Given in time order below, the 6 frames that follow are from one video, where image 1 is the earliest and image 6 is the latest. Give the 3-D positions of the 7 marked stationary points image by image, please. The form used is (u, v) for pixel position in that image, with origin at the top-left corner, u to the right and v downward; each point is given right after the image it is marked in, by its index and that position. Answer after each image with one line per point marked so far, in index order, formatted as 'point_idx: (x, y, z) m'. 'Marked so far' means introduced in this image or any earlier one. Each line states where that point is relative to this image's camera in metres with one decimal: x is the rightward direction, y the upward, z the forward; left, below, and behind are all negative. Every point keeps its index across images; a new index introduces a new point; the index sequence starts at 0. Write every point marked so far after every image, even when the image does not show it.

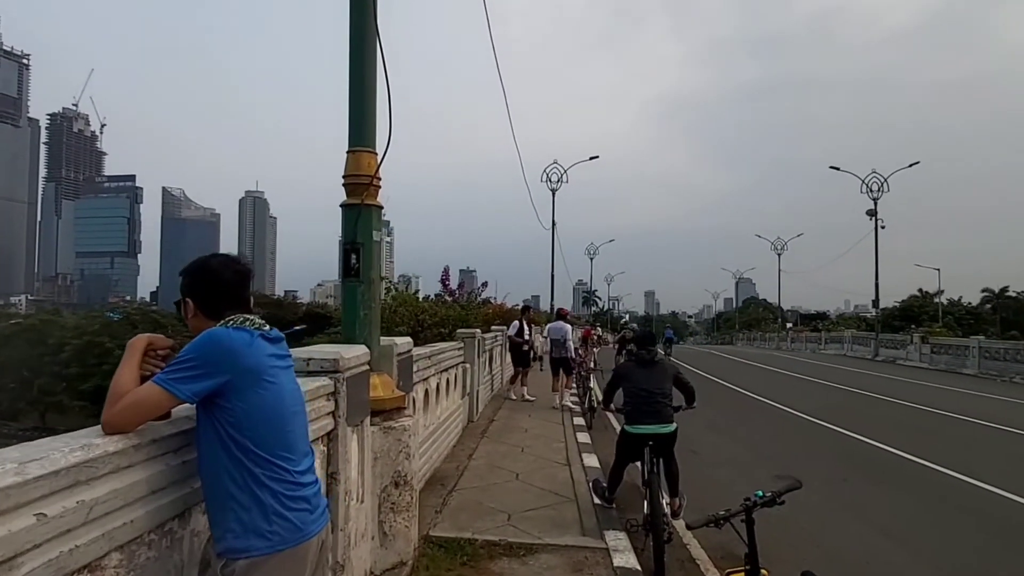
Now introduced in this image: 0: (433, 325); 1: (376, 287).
0: (-1.2, -0.6, +10.3) m
1: (-1.0, 0.0, +4.6) m
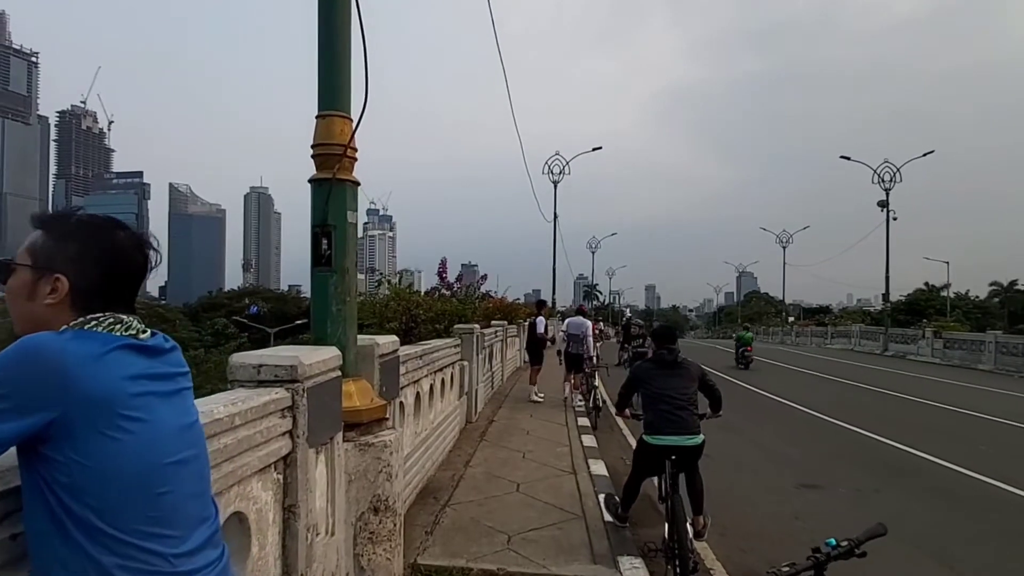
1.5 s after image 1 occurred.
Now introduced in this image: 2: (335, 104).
0: (-1.2, -0.5, +9.7) m
1: (-1.0, +0.1, +4.0) m
2: (-1.0, +1.0, +3.7) m
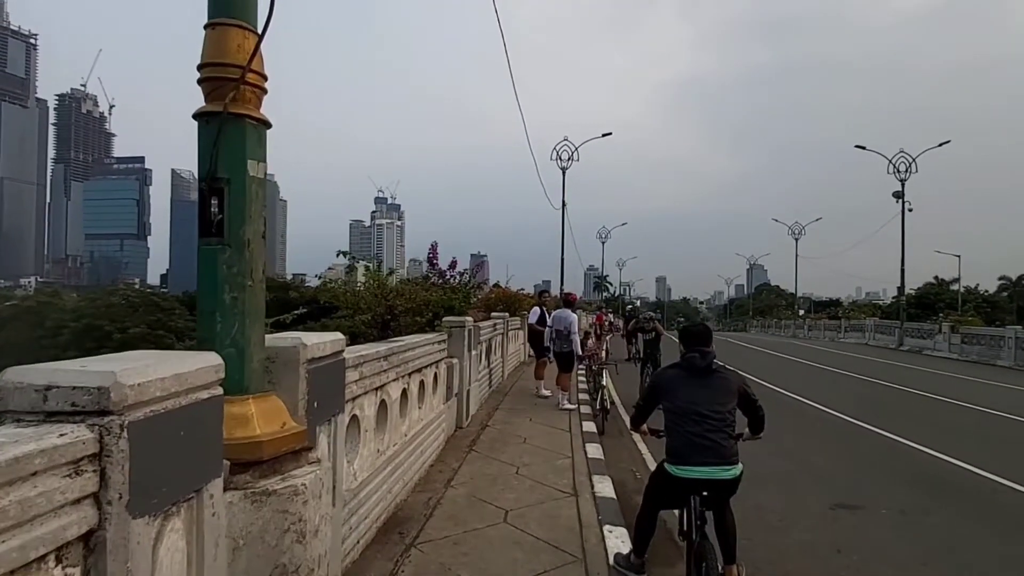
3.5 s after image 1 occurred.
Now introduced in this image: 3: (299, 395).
0: (-1.3, -0.3, +8.6) m
1: (-1.1, +0.2, +2.9) m
2: (-1.1, +1.1, +2.6) m
3: (-1.0, -0.5, +3.2) m
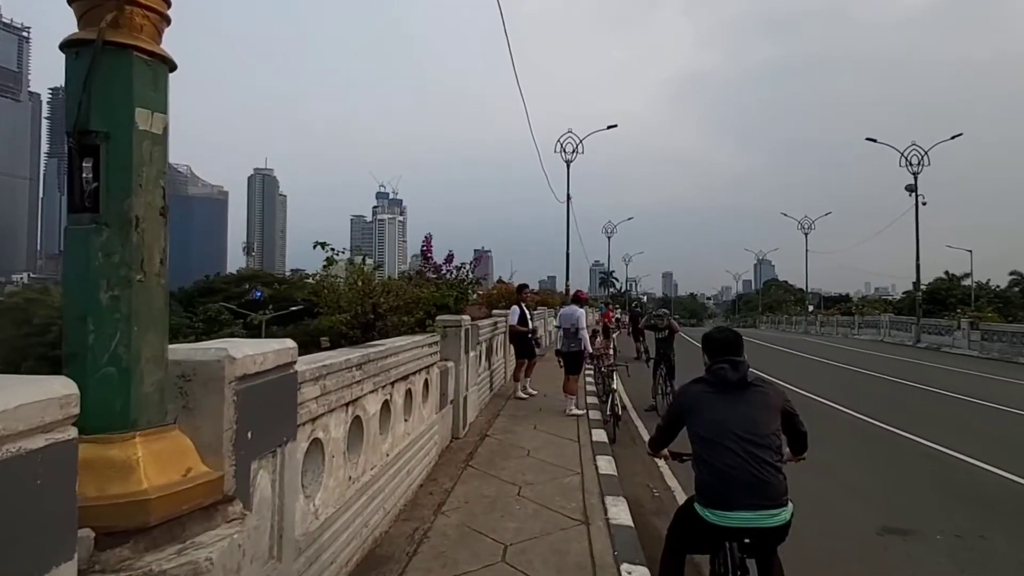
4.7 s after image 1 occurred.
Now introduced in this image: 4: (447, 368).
0: (-1.3, -0.3, +7.8) m
1: (-1.1, +0.2, +2.1) m
2: (-1.1, +1.1, +1.8) m
3: (-1.0, -0.5, +2.5) m
4: (-0.7, -0.8, +7.0) m
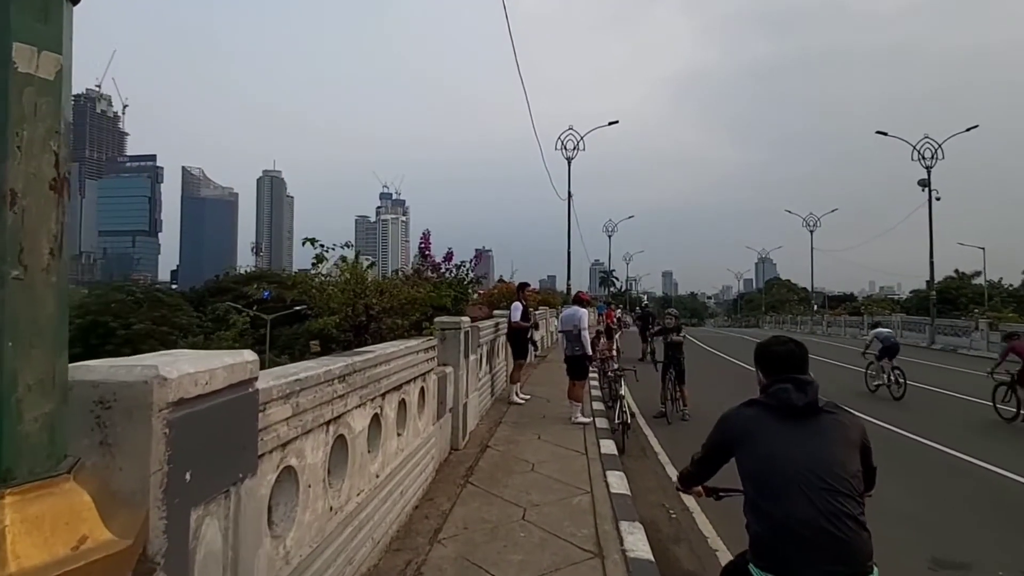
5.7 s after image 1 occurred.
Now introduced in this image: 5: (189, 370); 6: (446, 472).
0: (-1.2, -0.3, +7.2) m
1: (-1.1, +0.2, +1.5) m
2: (-1.1, +1.1, +1.2) m
3: (-1.0, -0.5, +1.9) m
4: (-0.6, -0.8, +6.5) m
5: (-1.0, -0.3, +2.1) m
6: (-0.6, -1.6, +6.1) m
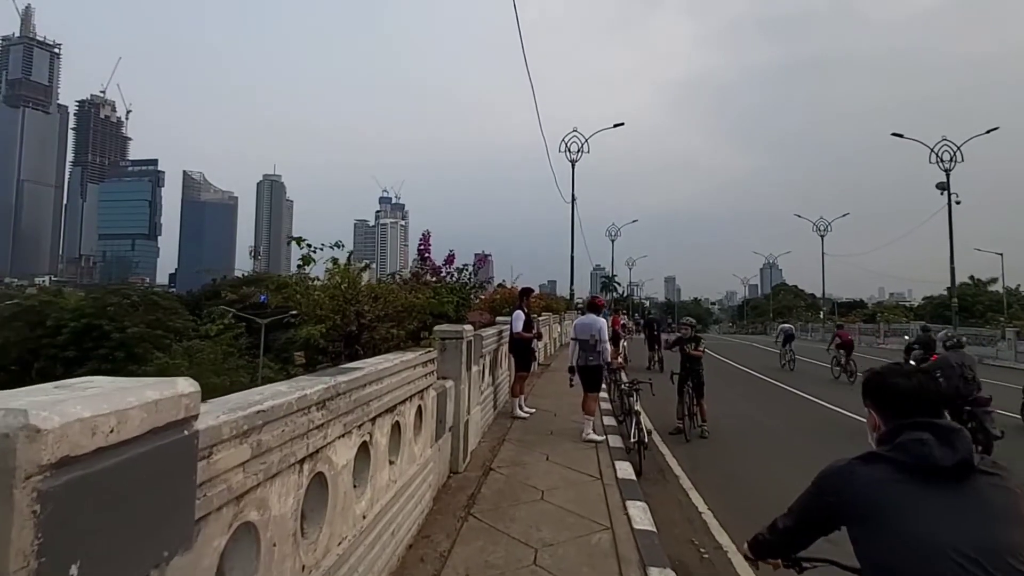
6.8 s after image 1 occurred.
0: (-1.2, -0.3, +6.6) m
1: (-1.0, +0.2, +0.9) m
2: (-1.0, +1.1, +0.6) m
3: (-0.9, -0.5, +1.2) m
4: (-0.6, -0.9, +5.8) m
5: (-0.9, -0.3, +1.4) m
6: (-0.5, -1.7, +5.4) m
